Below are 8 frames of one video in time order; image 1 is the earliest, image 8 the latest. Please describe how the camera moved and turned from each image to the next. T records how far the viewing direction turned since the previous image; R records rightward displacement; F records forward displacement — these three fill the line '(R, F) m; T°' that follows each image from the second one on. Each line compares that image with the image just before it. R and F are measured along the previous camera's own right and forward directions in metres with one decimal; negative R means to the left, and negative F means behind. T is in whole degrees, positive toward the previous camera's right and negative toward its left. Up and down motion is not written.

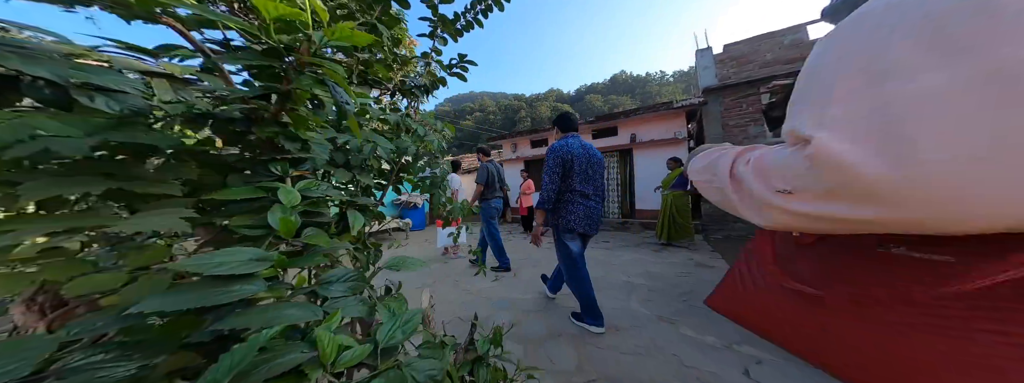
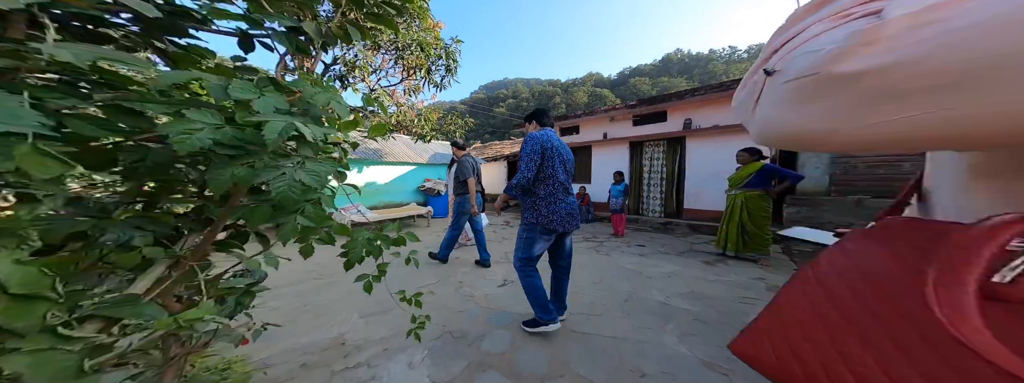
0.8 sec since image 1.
(+0.2, +0.4) m; -8°
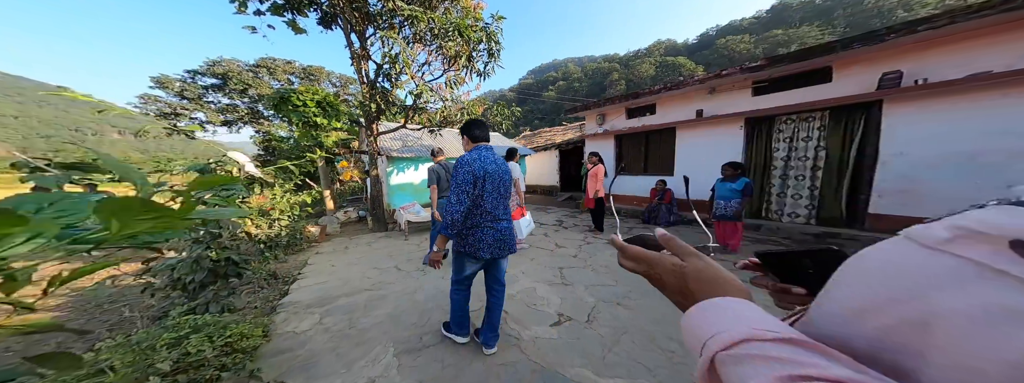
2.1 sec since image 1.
(0.0, +0.6) m; -12°
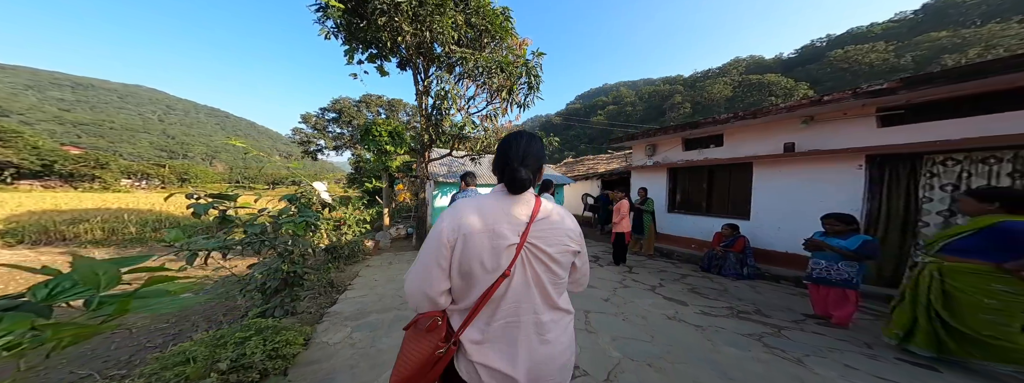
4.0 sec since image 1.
(+0.3, 0.0) m; -12°
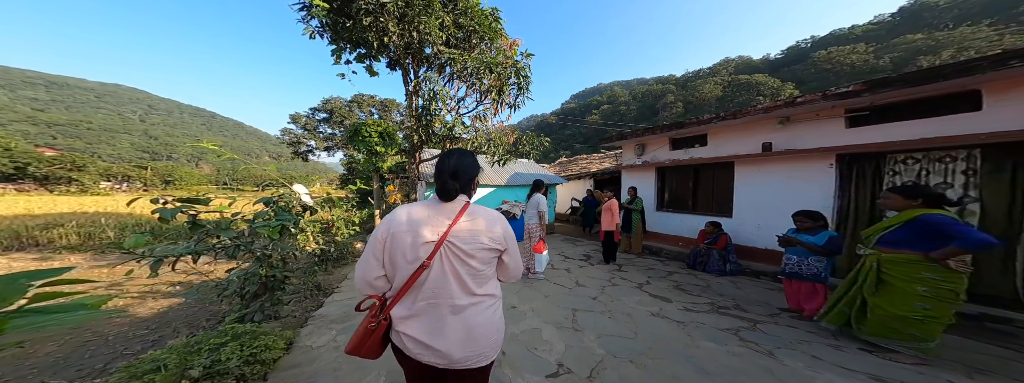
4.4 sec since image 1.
(+0.1, 0.0) m; +1°
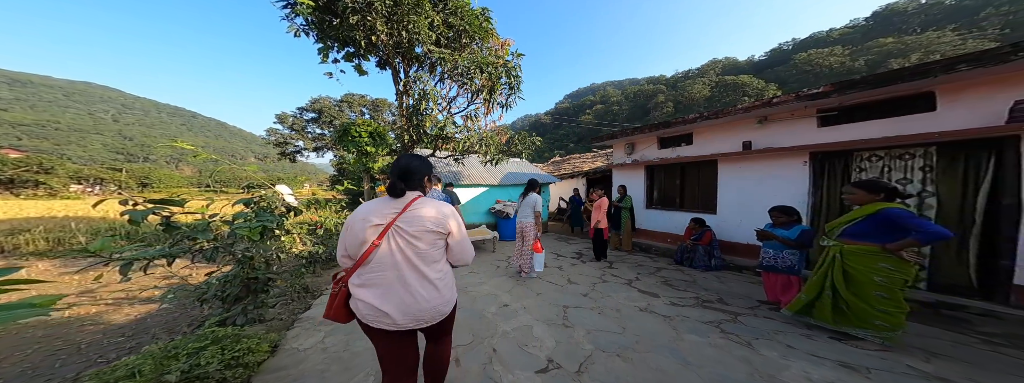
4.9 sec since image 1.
(0.0, 0.0) m; +2°
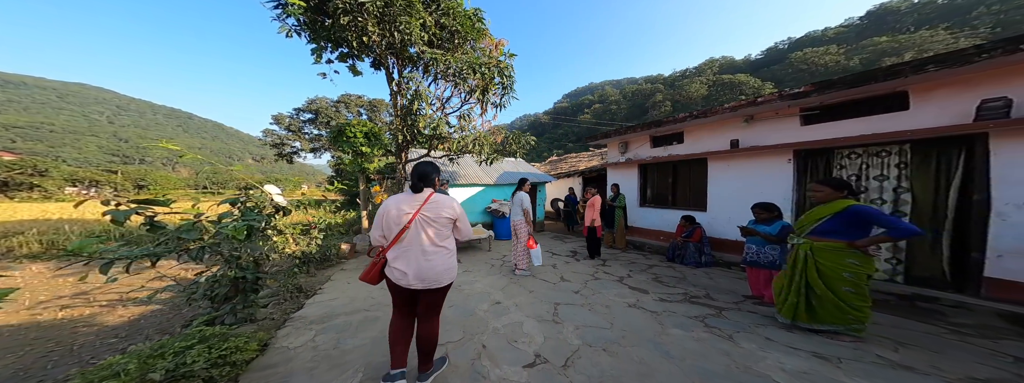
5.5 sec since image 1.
(+0.1, 0.0) m; 0°
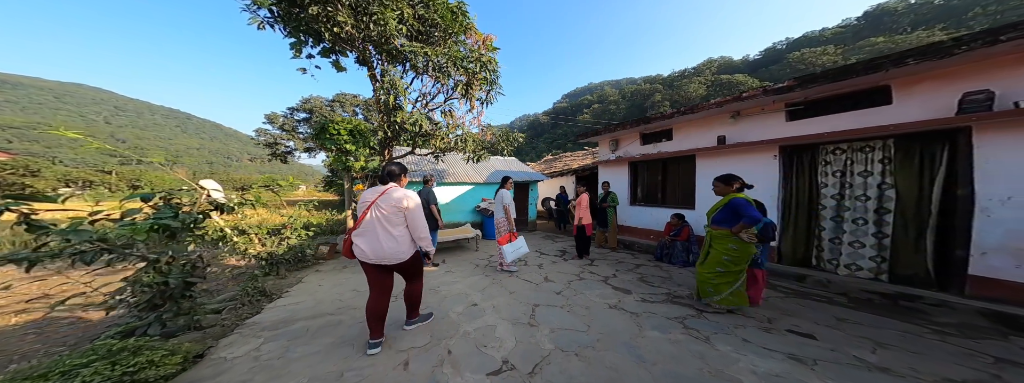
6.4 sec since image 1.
(+0.3, +0.2) m; 0°
